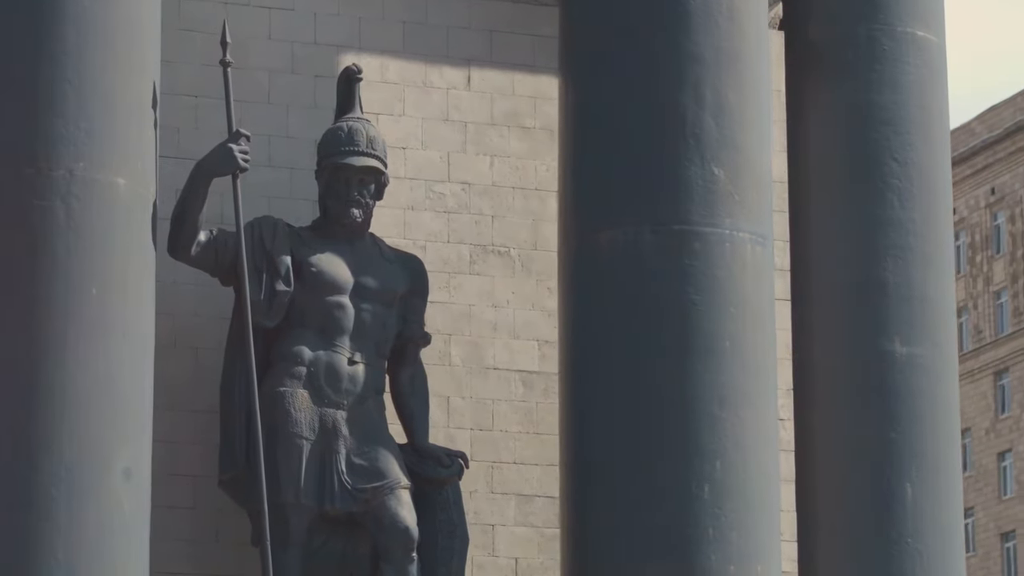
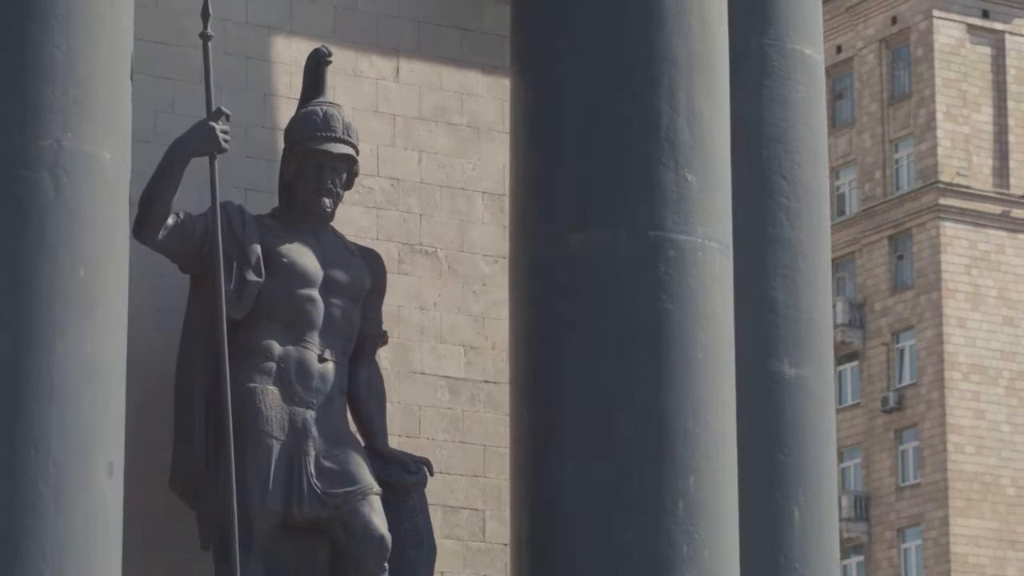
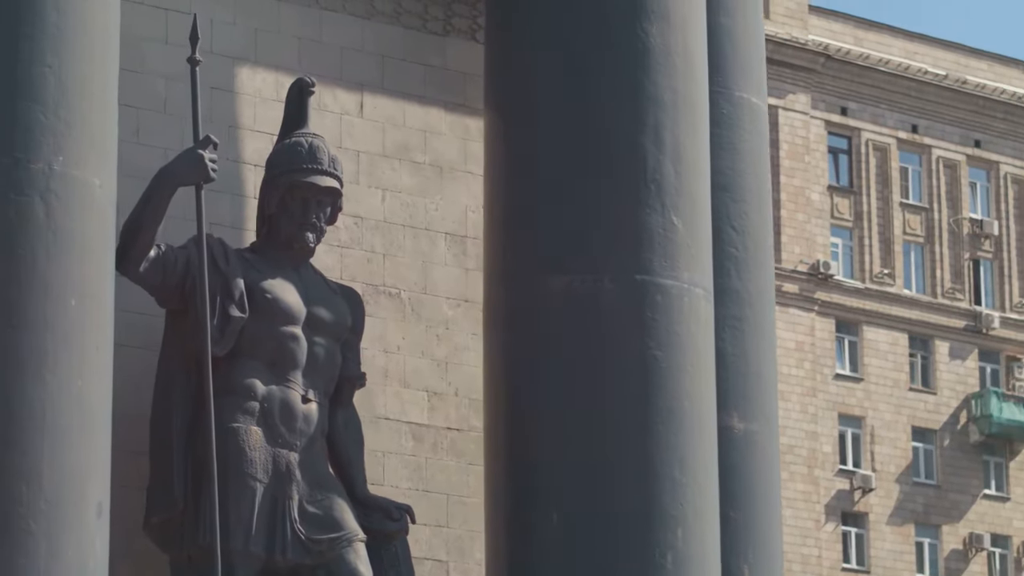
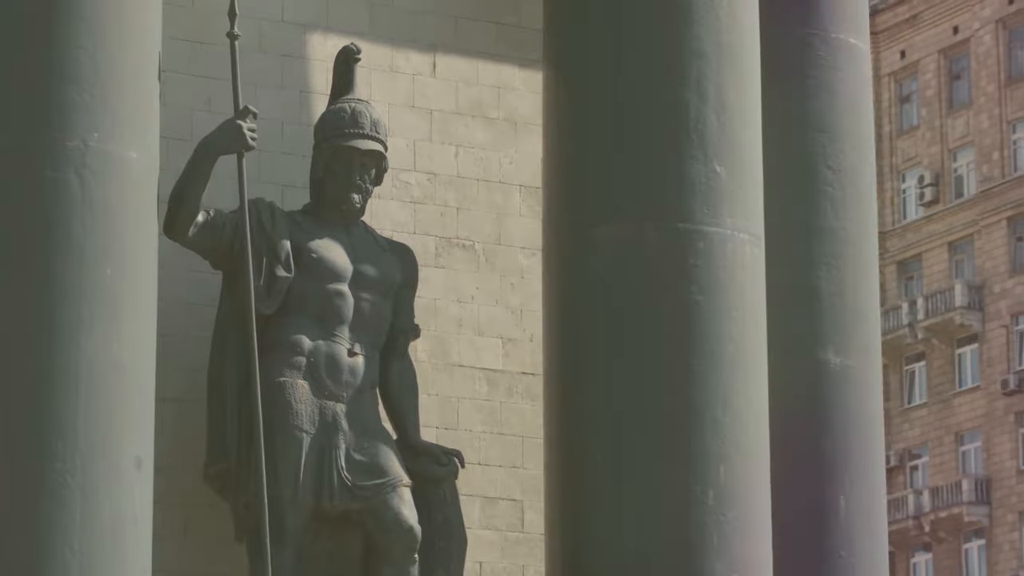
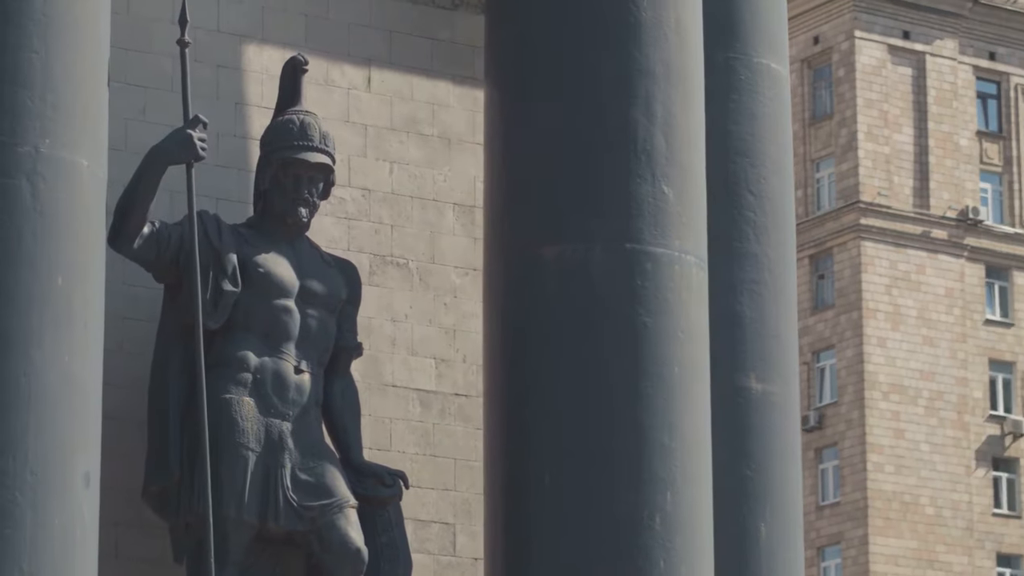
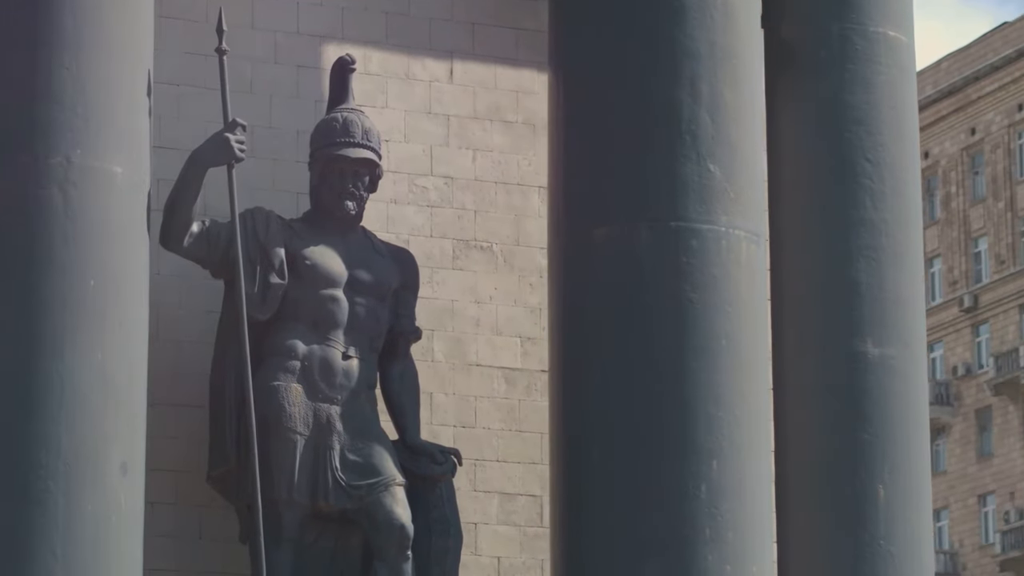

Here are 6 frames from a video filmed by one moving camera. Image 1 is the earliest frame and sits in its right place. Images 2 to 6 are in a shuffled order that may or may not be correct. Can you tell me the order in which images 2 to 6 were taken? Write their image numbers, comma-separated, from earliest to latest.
6, 4, 2, 5, 3
